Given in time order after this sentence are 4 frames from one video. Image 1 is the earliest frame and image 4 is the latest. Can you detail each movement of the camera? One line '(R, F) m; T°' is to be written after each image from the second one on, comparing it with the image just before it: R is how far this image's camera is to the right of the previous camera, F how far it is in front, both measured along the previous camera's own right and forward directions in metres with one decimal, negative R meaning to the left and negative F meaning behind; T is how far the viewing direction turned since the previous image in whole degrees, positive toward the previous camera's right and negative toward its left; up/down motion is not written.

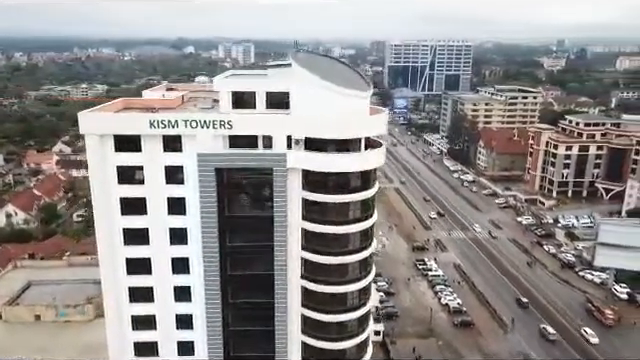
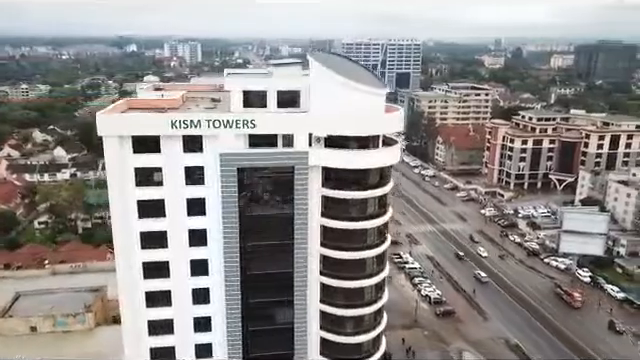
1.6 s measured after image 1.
(-4.1, -0.2) m; +6°
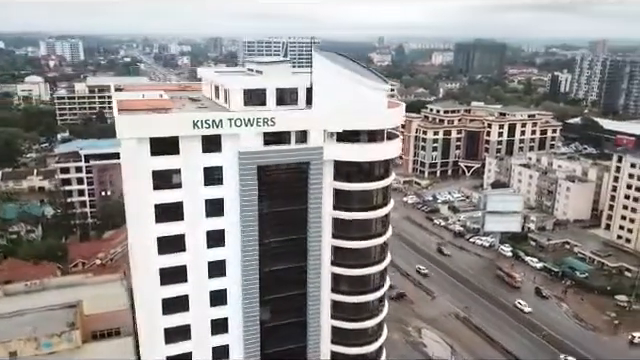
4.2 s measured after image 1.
(-6.9, -0.2) m; +12°
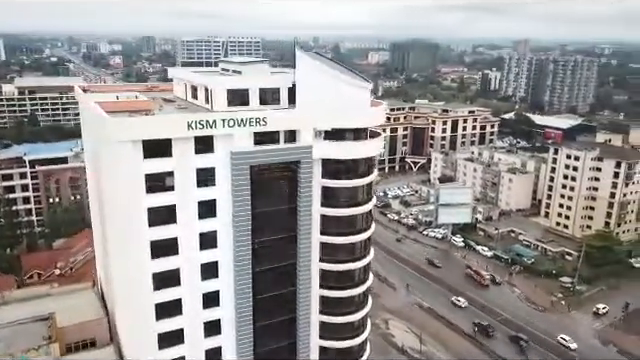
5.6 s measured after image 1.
(-3.0, -0.4) m; +7°
